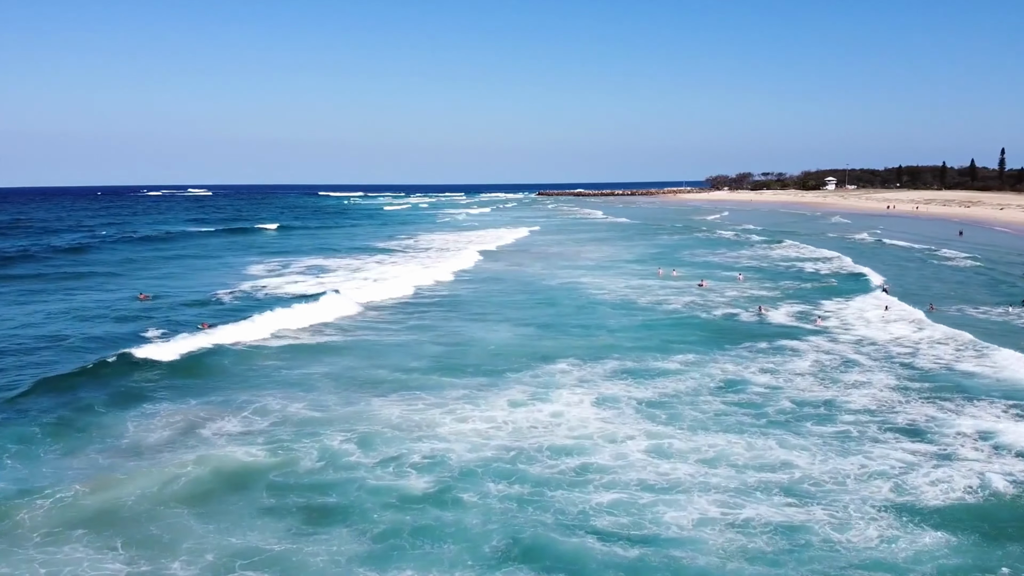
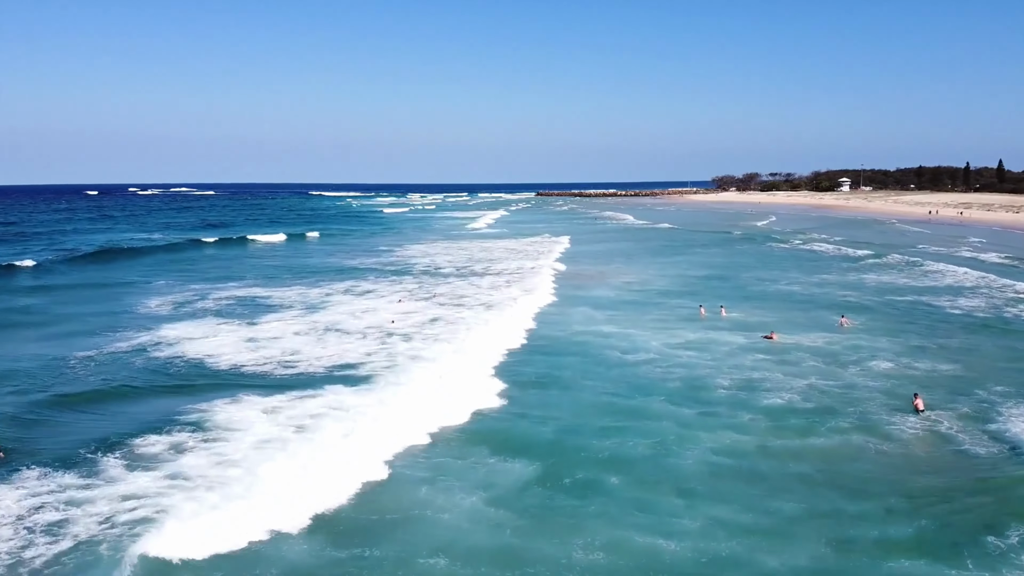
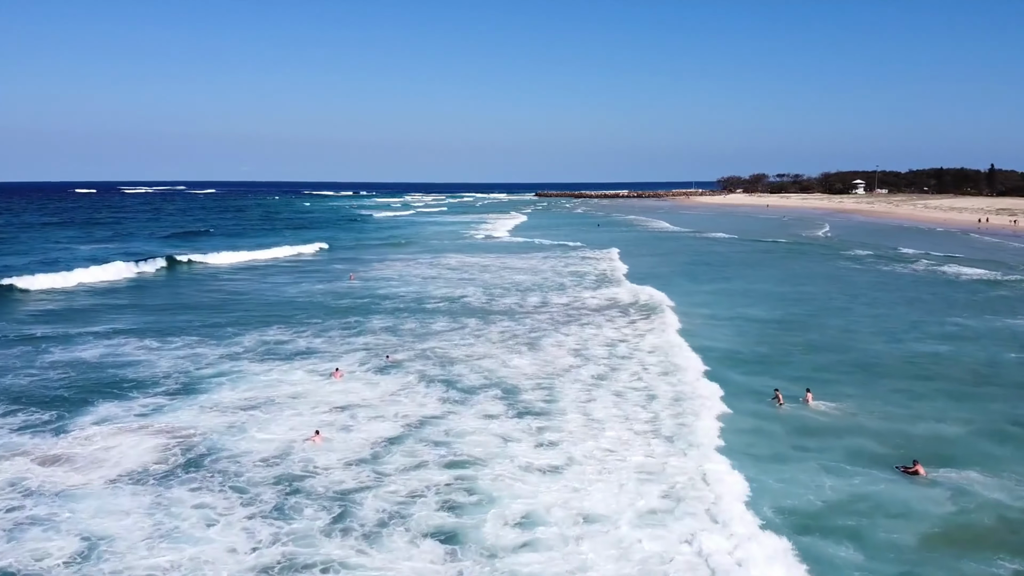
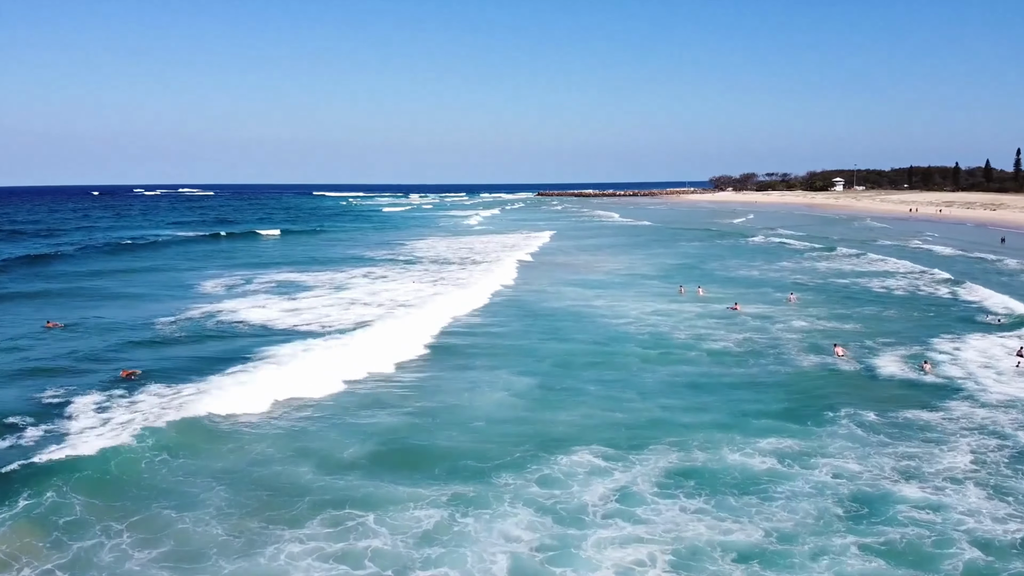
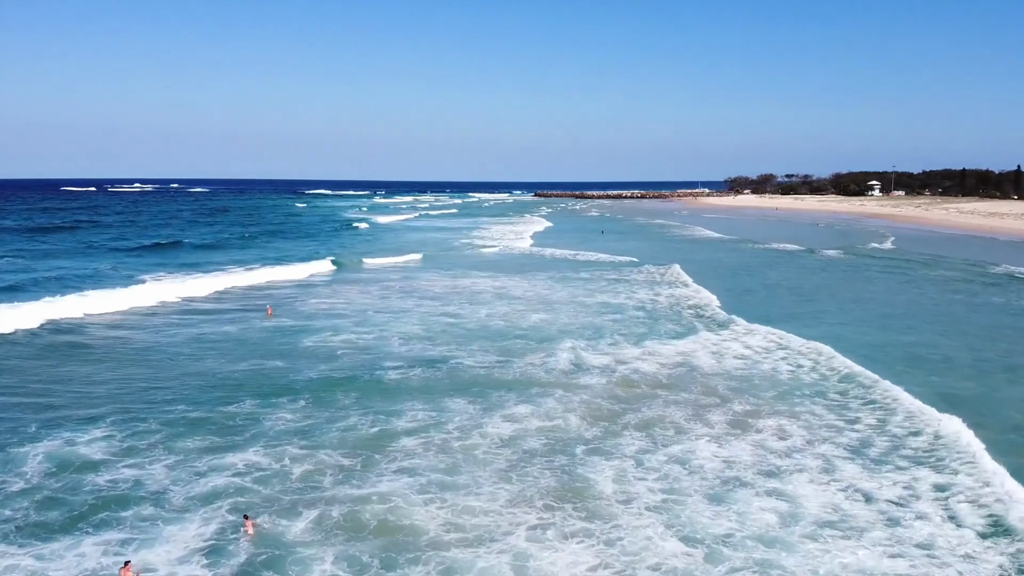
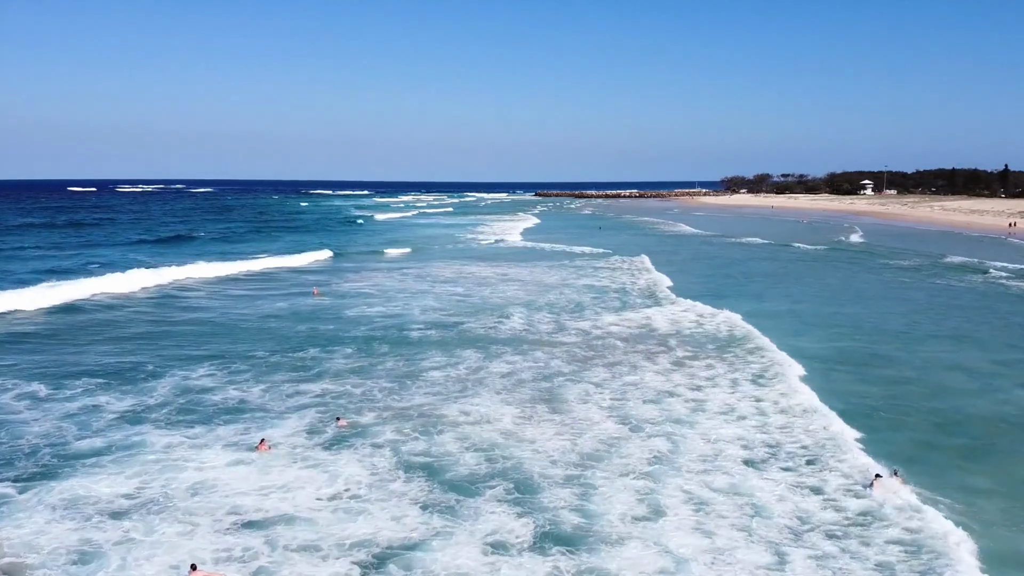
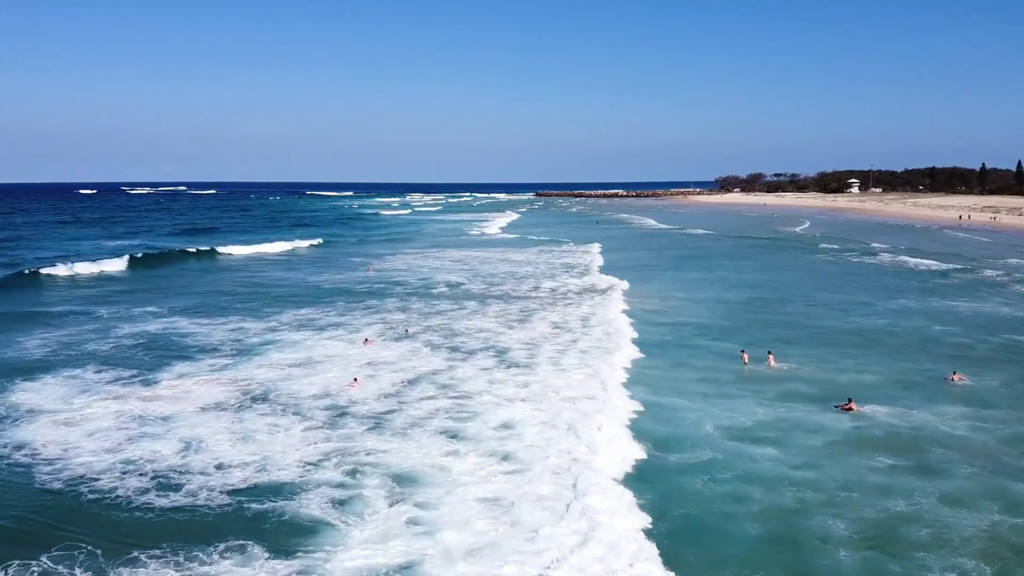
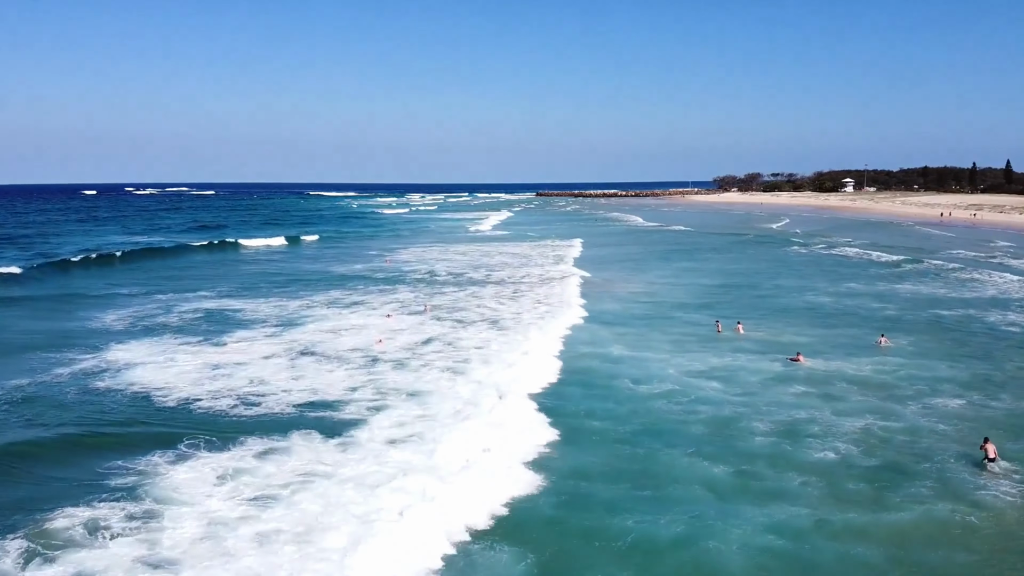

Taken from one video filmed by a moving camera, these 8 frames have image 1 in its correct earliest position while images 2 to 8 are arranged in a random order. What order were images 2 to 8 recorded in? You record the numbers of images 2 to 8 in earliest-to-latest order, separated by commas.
4, 2, 8, 7, 3, 6, 5
